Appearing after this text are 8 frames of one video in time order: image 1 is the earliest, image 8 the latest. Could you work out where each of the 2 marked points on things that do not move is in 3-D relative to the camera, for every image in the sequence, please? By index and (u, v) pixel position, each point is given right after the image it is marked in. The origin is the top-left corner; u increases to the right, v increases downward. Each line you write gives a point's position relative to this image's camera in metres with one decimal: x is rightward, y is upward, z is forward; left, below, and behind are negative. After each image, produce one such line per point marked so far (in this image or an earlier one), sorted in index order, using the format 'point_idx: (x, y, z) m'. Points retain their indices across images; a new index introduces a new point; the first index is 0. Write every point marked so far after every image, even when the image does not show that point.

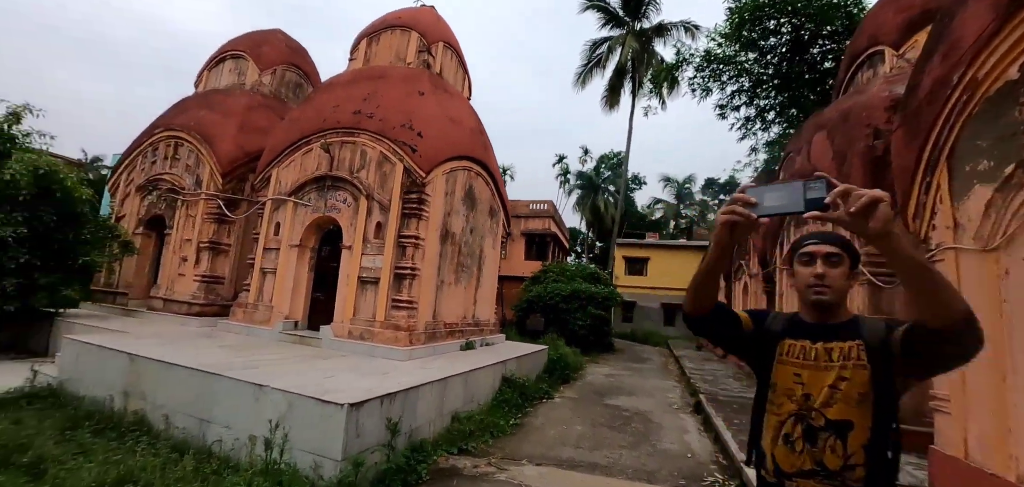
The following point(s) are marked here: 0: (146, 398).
0: (-4.1, -1.7, +4.7) m
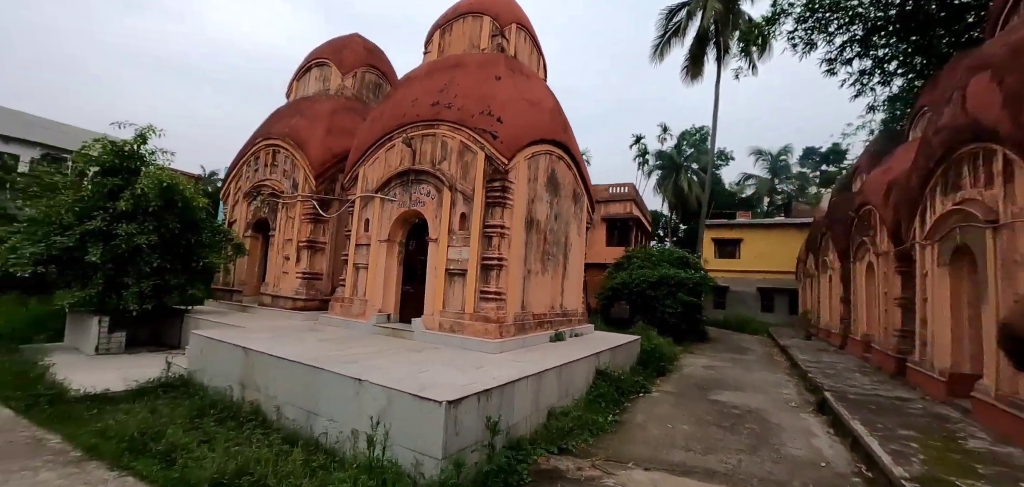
0: (-3.0, -1.7, +5.0) m
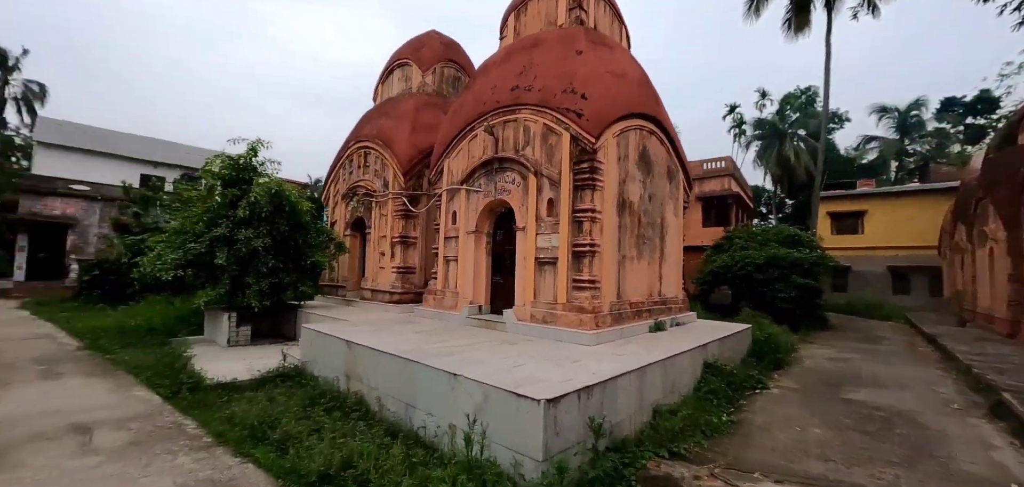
0: (-1.8, -1.7, +5.1) m
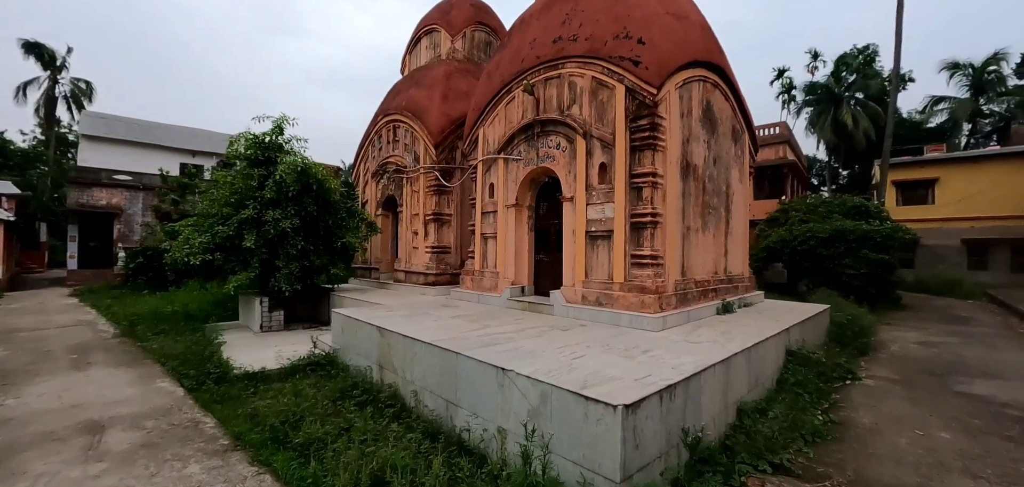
0: (-1.3, -1.4, +4.6) m
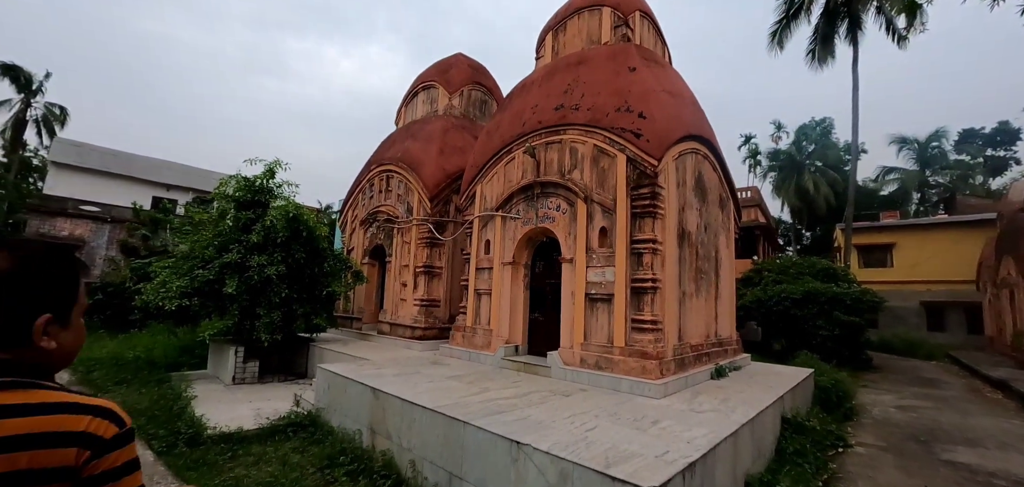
0: (-1.3, -2.0, +4.4) m
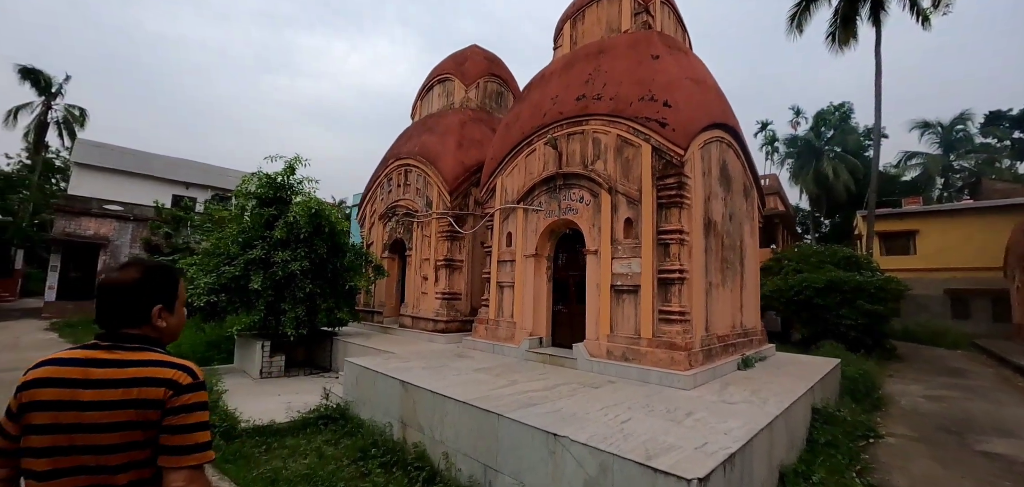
0: (-0.9, -2.0, +4.4) m
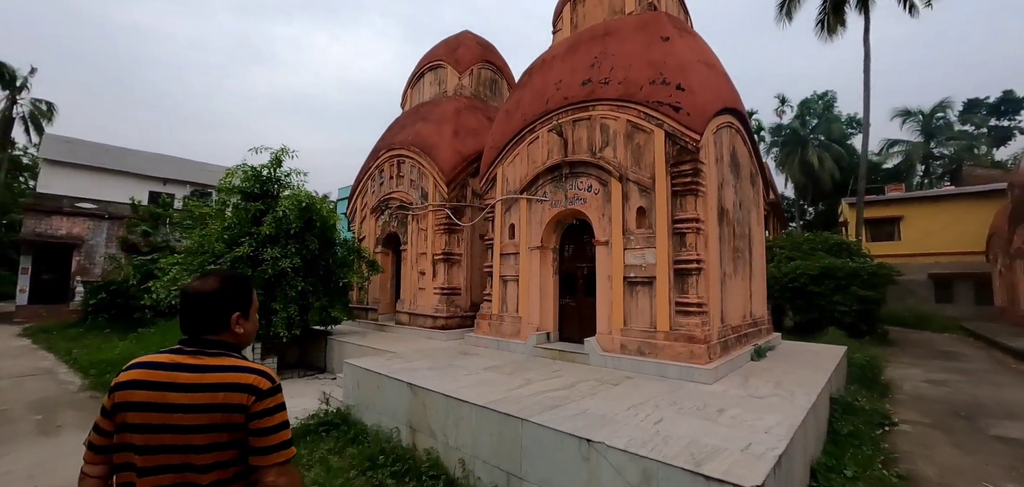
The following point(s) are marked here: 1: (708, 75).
0: (-0.8, -1.9, +4.2) m
1: (+2.6, +2.2, +5.5) m
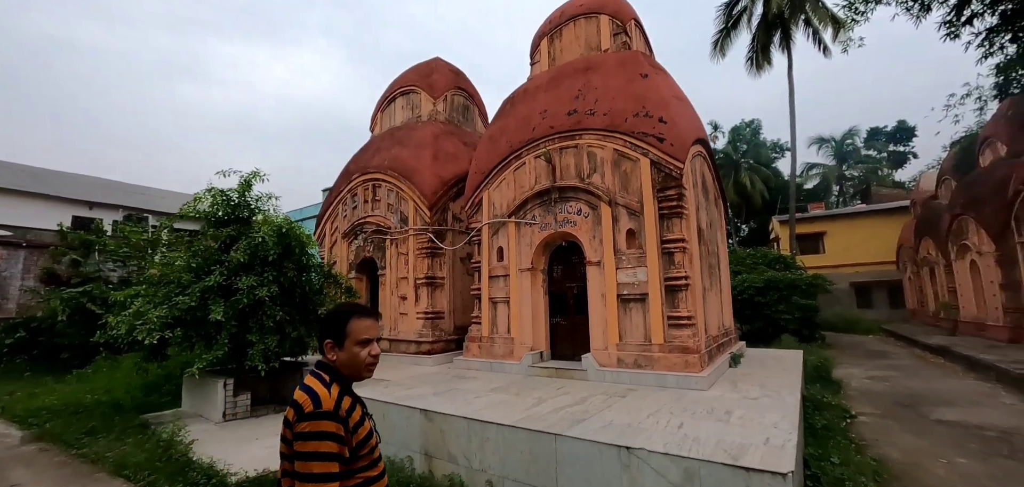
0: (-0.6, -2.1, +4.2) m
1: (+2.5, +2.0, +6.1) m
